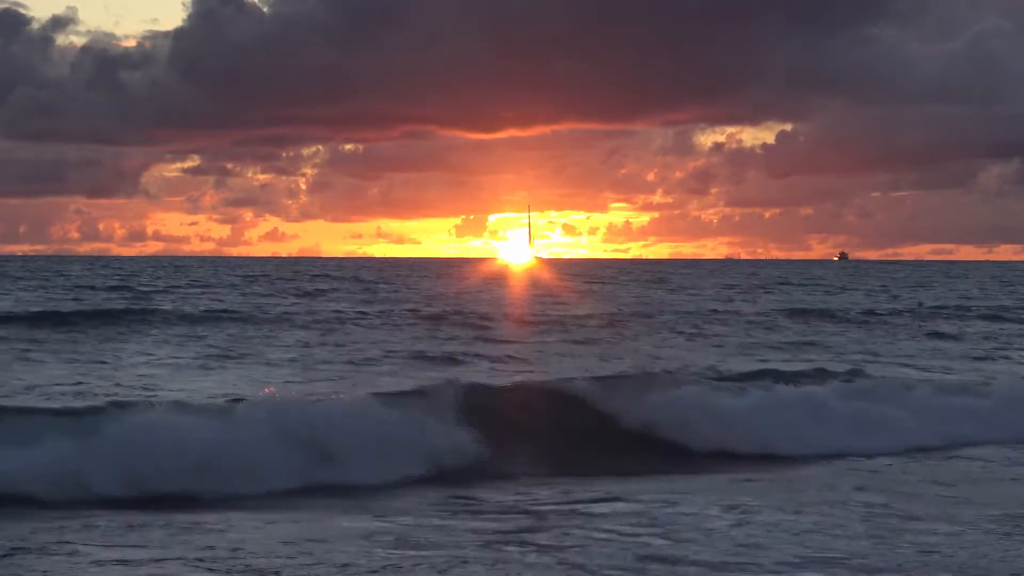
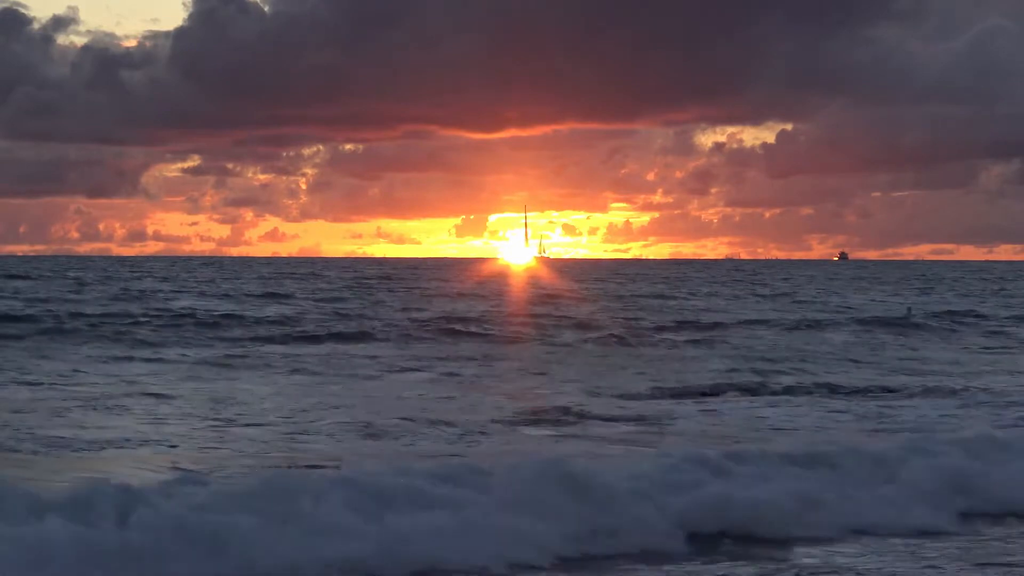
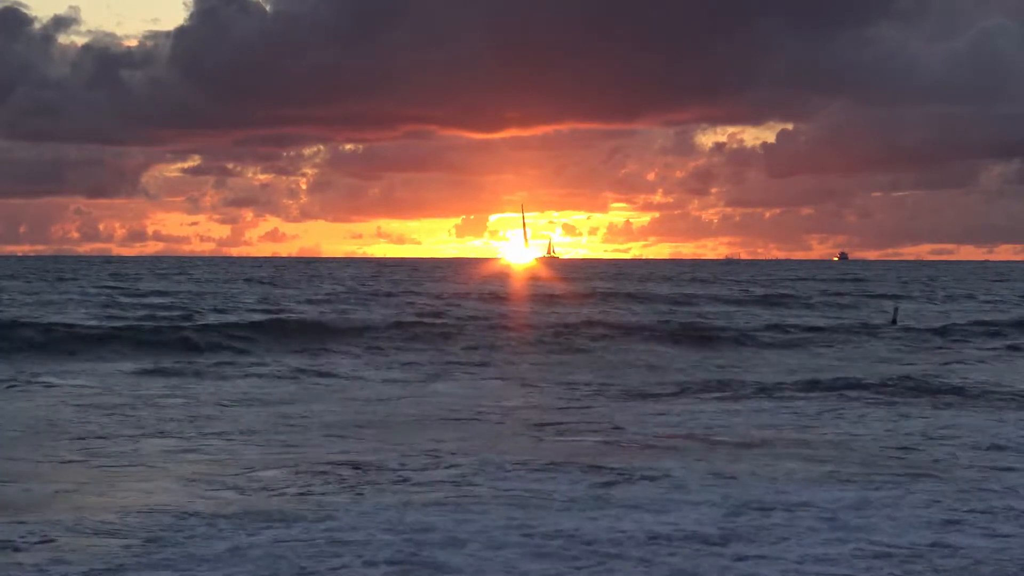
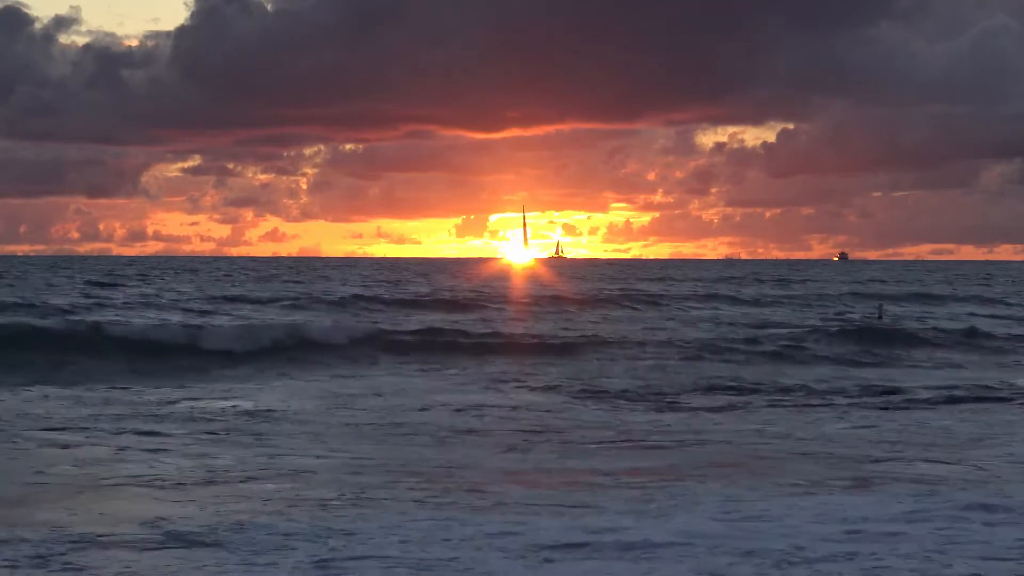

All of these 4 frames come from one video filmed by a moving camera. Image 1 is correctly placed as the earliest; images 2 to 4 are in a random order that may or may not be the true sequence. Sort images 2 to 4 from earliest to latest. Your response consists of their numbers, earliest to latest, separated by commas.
2, 3, 4
